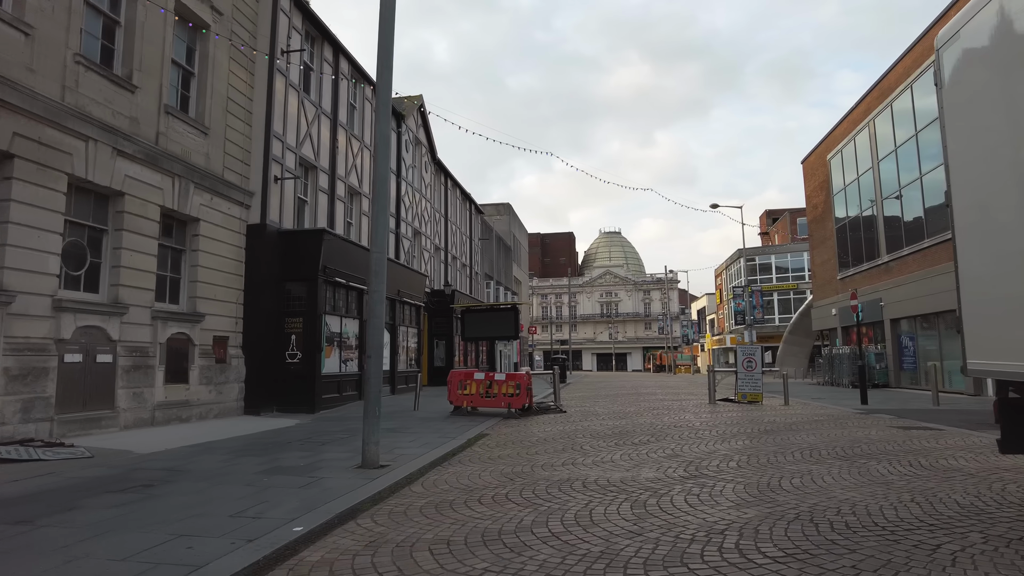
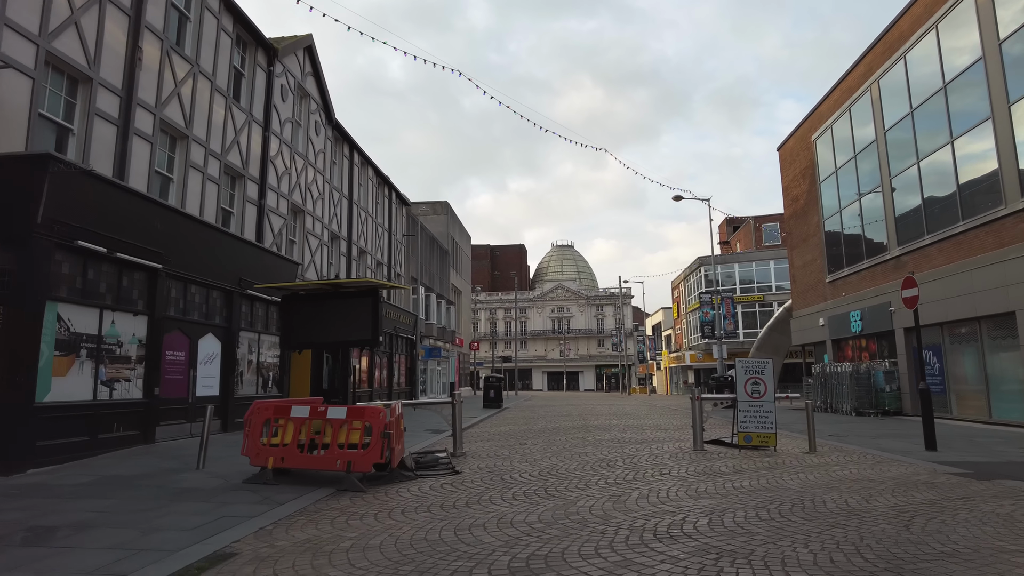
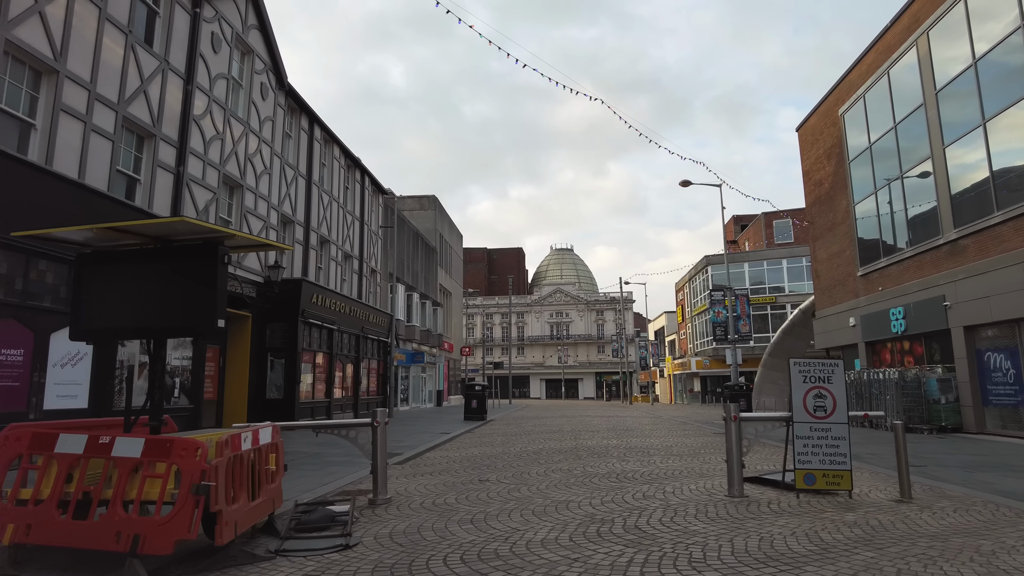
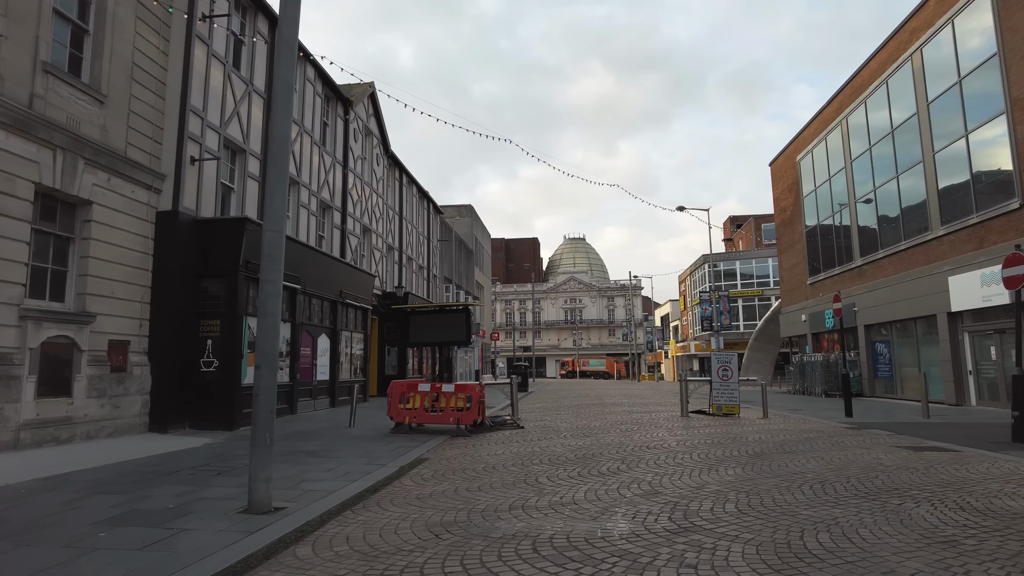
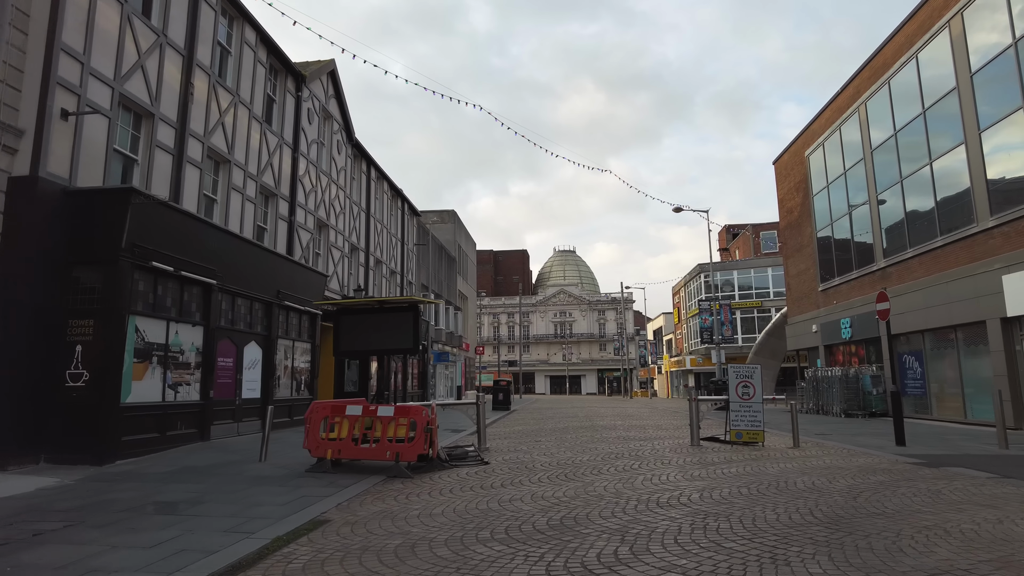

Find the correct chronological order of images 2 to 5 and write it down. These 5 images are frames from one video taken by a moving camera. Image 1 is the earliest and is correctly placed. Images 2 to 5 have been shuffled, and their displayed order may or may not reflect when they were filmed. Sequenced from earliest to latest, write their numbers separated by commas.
4, 5, 2, 3
